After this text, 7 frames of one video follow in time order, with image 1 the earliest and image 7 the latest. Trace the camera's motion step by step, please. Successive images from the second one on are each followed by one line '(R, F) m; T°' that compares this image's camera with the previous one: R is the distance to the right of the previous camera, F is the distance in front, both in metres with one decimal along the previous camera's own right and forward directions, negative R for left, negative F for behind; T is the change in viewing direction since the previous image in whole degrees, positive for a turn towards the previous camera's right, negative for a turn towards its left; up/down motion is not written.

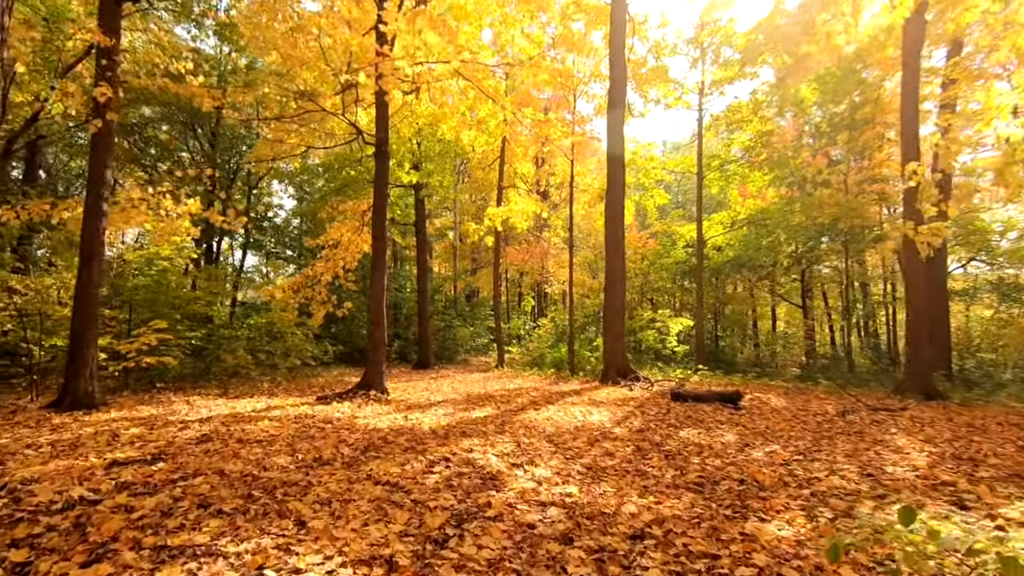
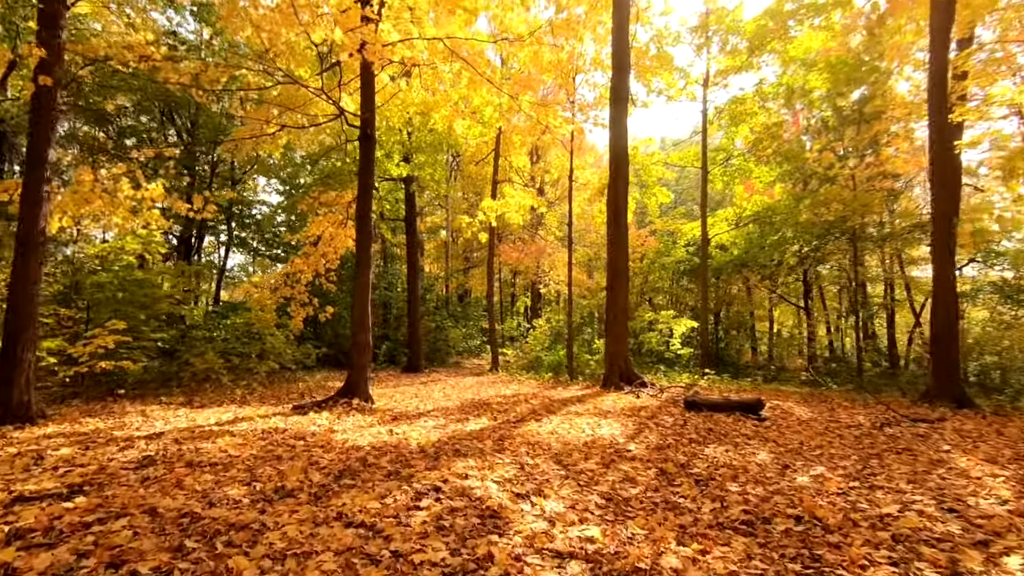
(-0.1, +0.7) m; +1°
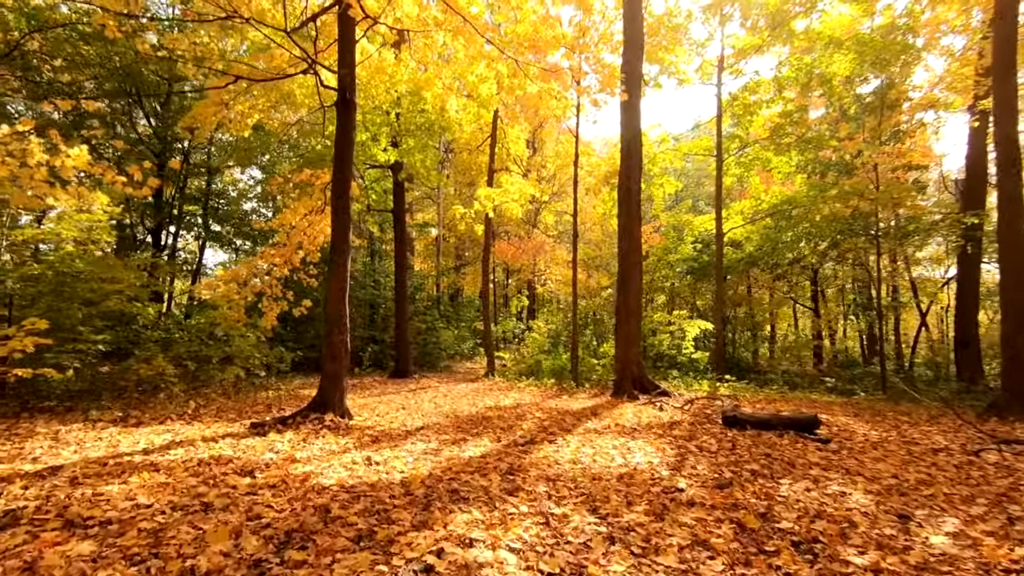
(-0.2, +1.2) m; +1°
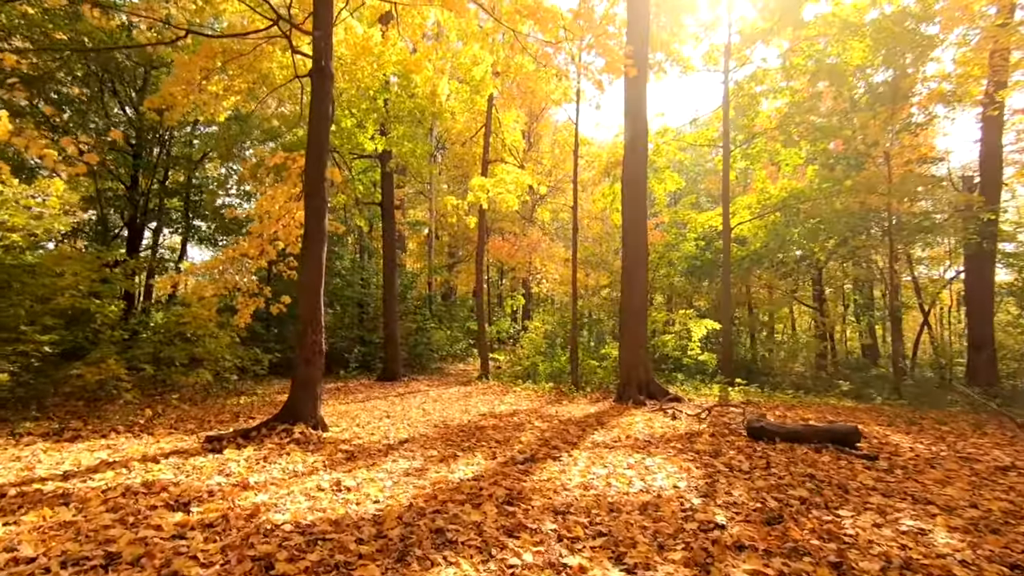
(0.0, +0.8) m; +1°
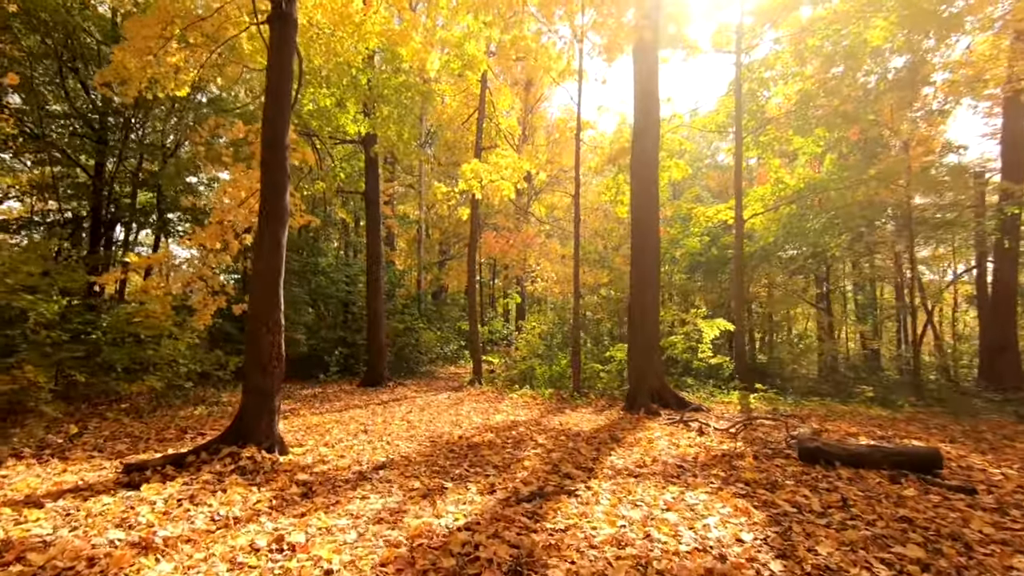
(-0.1, +1.0) m; +1°
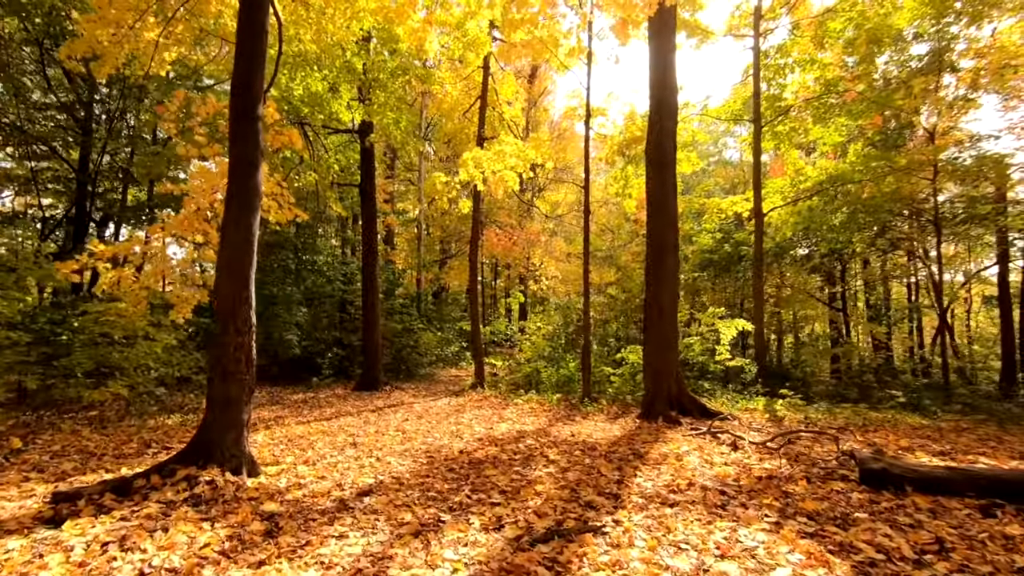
(-0.1, +0.7) m; 0°
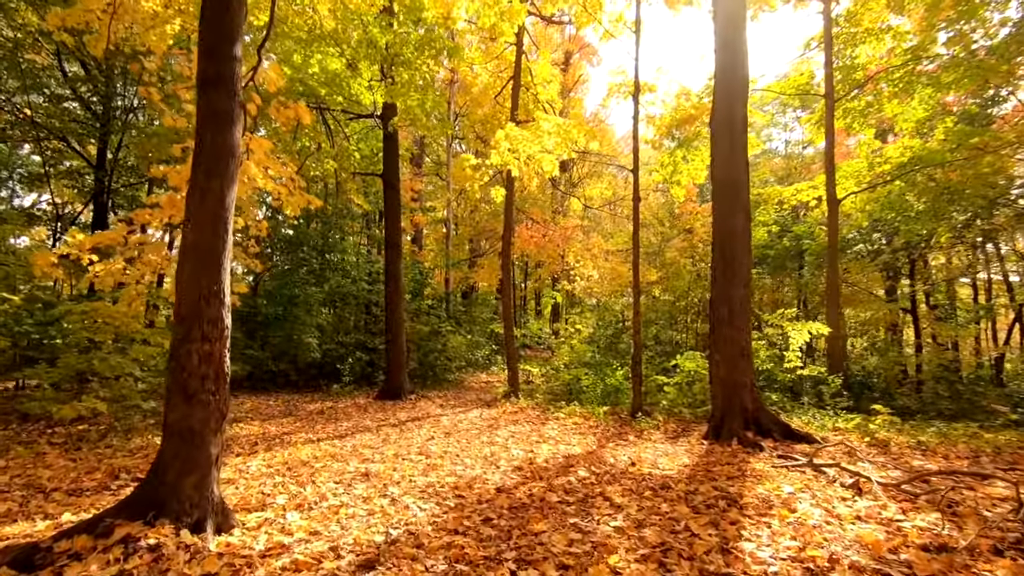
(-0.2, +1.1) m; -3°
